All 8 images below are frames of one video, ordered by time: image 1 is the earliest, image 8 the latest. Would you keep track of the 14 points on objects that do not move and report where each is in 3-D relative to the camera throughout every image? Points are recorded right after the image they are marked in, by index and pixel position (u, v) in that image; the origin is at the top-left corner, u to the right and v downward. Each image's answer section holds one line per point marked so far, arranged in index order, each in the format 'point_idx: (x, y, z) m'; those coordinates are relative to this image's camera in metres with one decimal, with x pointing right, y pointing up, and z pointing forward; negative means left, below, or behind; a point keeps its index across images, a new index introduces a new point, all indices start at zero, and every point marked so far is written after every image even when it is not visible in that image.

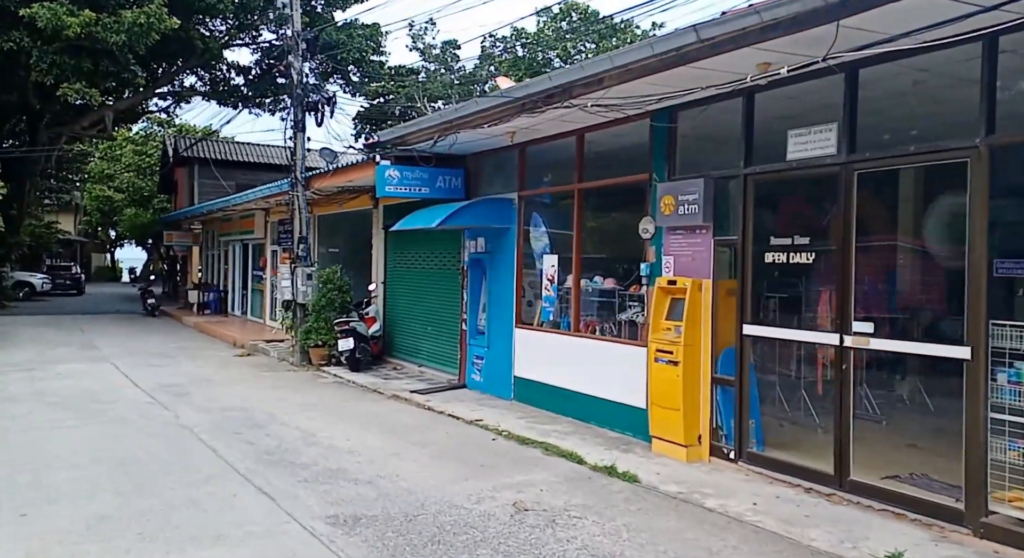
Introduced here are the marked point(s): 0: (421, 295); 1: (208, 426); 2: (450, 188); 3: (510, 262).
0: (-1.3, -0.2, +12.8) m
1: (-2.9, -1.5, +8.1) m
2: (-0.7, +1.1, +10.2) m
3: (0.0, +0.2, +9.3) m
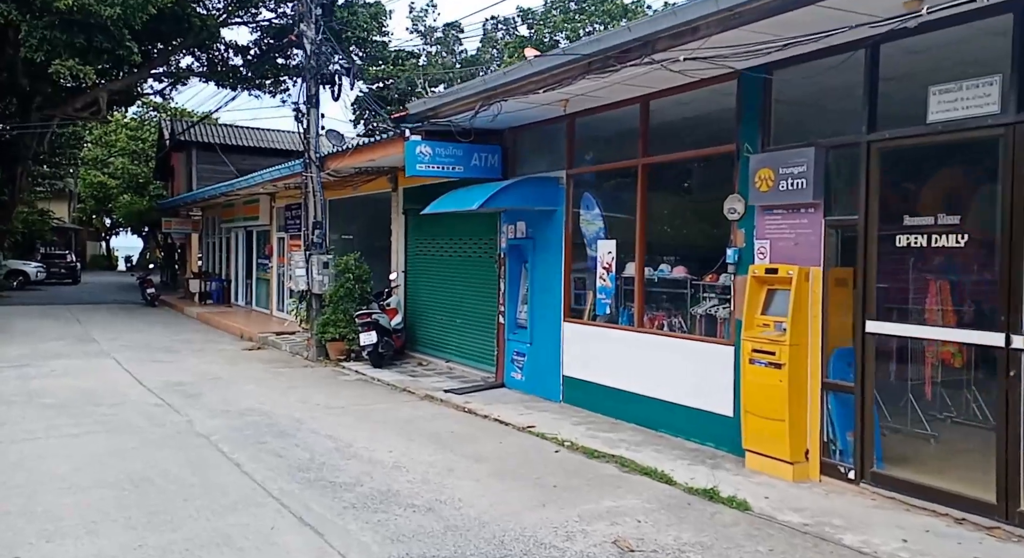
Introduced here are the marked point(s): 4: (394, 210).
0: (-0.8, -0.1, +11.9) m
1: (-2.4, -1.4, +7.2) m
2: (-0.3, +1.2, +9.3) m
3: (+0.4, +0.3, +8.4) m
4: (-1.7, +1.1, +13.6) m
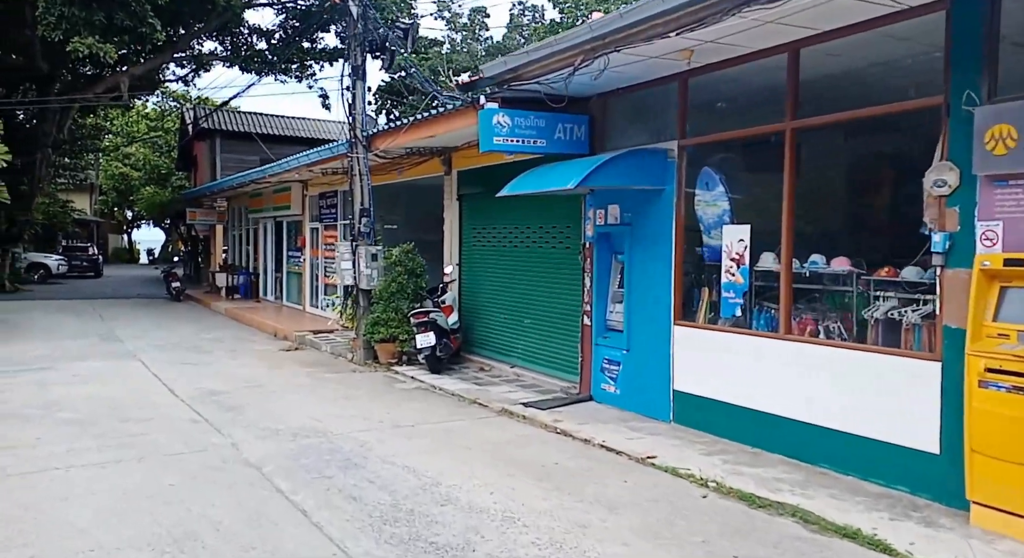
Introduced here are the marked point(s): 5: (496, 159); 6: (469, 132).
0: (+0.1, 0.0, +10.5) m
1: (-1.6, -1.4, +5.9) m
2: (+0.6, +1.3, +7.9) m
3: (+1.3, +0.4, +7.0) m
4: (-0.8, +1.2, +12.2) m
5: (-0.2, +1.6, +10.8) m
6: (-0.5, +1.7, +9.9) m
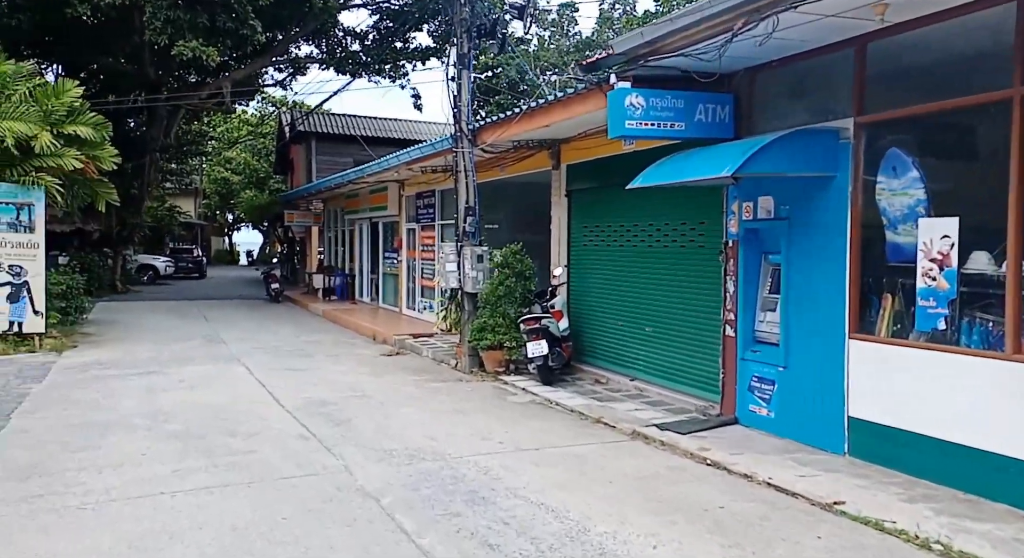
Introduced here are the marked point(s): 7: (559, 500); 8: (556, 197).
0: (+1.4, 0.0, +9.5) m
1: (-0.7, -1.4, +5.1) m
2: (+1.7, +1.3, +6.9) m
3: (+2.3, +0.3, +5.9) m
4: (+0.8, +1.2, +11.3) m
5: (+1.2, +1.5, +9.8) m
6: (+0.8, +1.7, +8.9) m
7: (+0.2, -1.3, +5.1) m
8: (+0.6, +1.1, +11.7) m
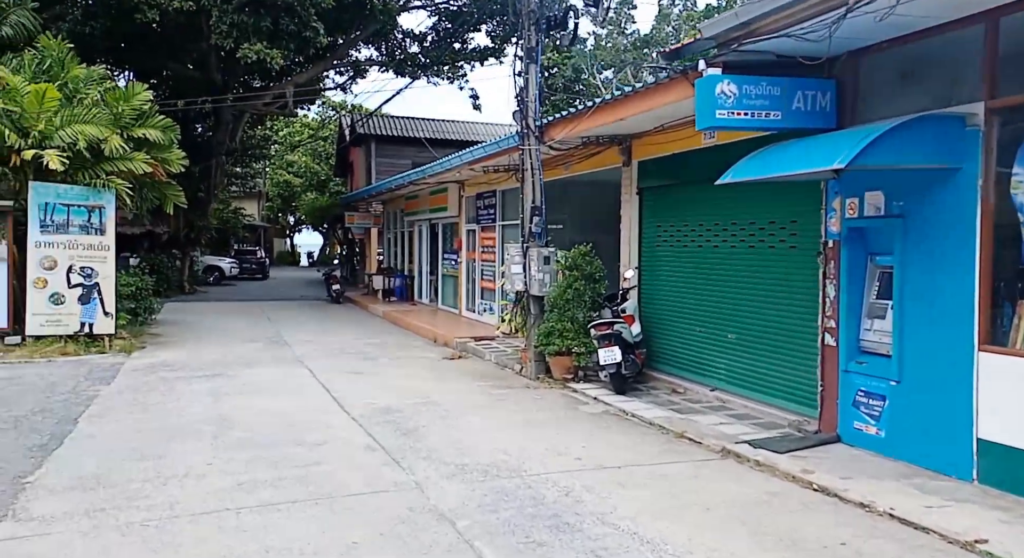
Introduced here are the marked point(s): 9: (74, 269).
0: (+2.2, 0.0, +8.9) m
1: (-0.2, -1.4, +4.6) m
2: (+2.3, +1.2, +6.3) m
3: (+2.8, +0.3, +5.3) m
4: (+1.7, +1.2, +10.8) m
5: (+2.0, +1.5, +9.2) m
6: (+1.6, +1.7, +8.4) m
7: (+0.7, -1.4, +4.5) m
8: (+1.5, +1.1, +11.1) m
9: (-7.8, +0.2, +15.0) m
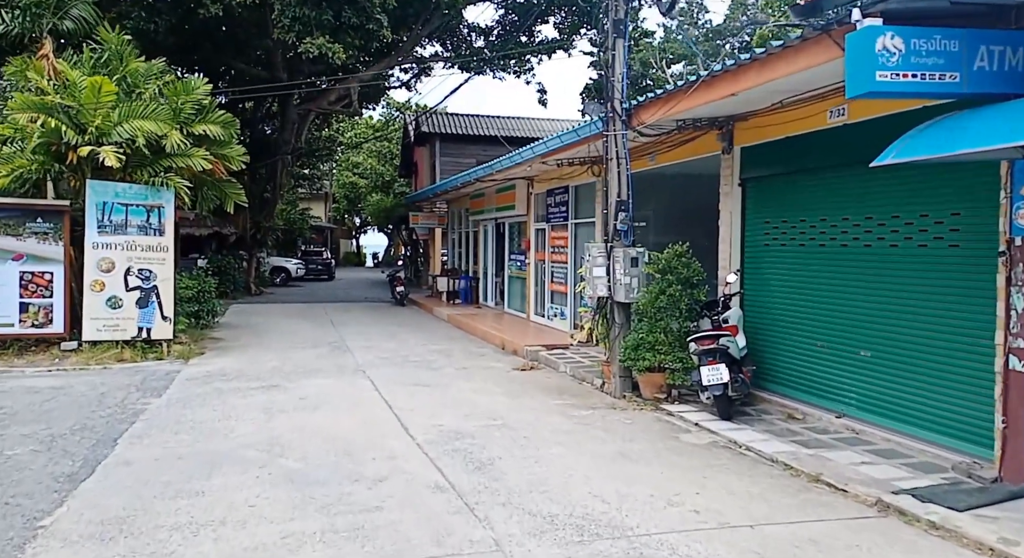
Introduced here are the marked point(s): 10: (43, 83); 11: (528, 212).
0: (+3.0, -0.1, +7.5) m
1: (+0.3, -1.5, +3.4) m
2: (+2.9, +1.2, +4.9) m
3: (+3.3, +0.2, +3.8) m
4: (+2.6, +1.1, +9.4) m
5: (+2.8, +1.4, +7.9) m
6: (+2.3, +1.6, +7.0) m
7: (+1.2, -1.4, +3.3) m
8: (+2.5, +1.0, +9.8) m
9: (-6.5, +0.1, +14.3) m
10: (-7.7, +3.2, +13.8) m
11: (+0.4, +1.5, +19.1) m
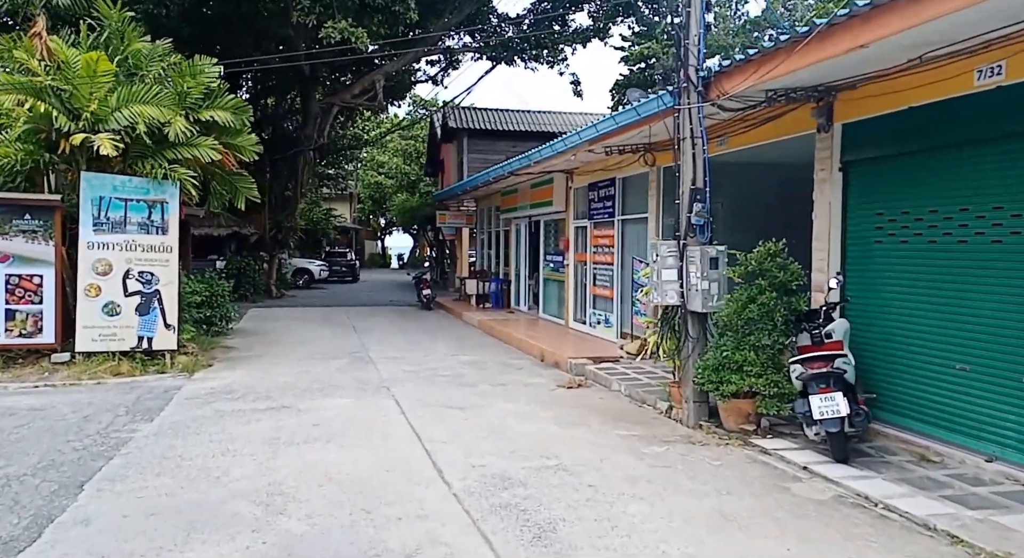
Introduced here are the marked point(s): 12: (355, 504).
0: (+3.5, -0.1, +5.8) m
1: (+0.6, -1.5, +1.8) m
2: (+3.2, +1.1, +3.1) m
3: (+3.7, +0.2, +2.1) m
4: (+3.1, +1.1, +7.7) m
5: (+3.3, +1.4, +6.1) m
6: (+2.8, +1.6, +5.3) m
7: (+1.5, -1.4, +1.6) m
8: (+3.0, +1.0, +8.1) m
9: (-5.8, +0.1, +12.9) m
10: (-7.0, +3.1, +12.4) m
11: (+1.2, +1.5, +17.4) m
12: (-1.1, -1.6, +5.8) m
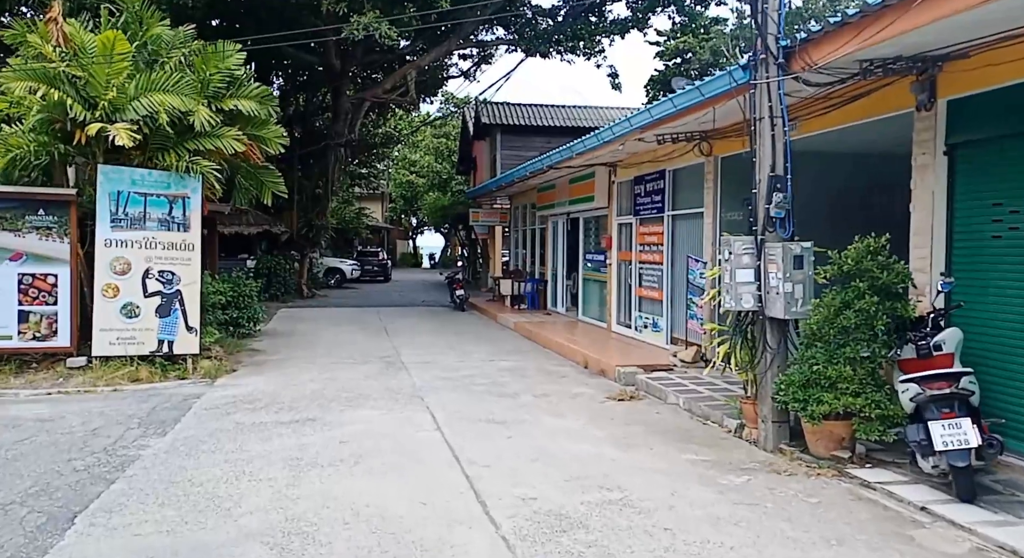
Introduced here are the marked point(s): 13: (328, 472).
0: (+3.8, -0.2, +4.7) m
1: (+0.8, -1.6, +0.8) m
2: (+3.5, +1.1, +2.0) m
3: (+3.9, +0.2, +1.0) m
4: (+3.6, +1.0, +6.6) m
5: (+3.7, +1.4, +5.0) m
6: (+3.1, +1.5, +4.2) m
7: (+1.7, -1.5, +0.5) m
8: (+3.5, +1.0, +7.0) m
9: (-5.2, +0.1, +12.1) m
10: (-6.4, +3.2, +11.6) m
11: (+2.0, +1.4, +16.4) m
12: (-0.7, -1.6, +4.8) m
13: (-1.5, -1.6, +6.7) m
